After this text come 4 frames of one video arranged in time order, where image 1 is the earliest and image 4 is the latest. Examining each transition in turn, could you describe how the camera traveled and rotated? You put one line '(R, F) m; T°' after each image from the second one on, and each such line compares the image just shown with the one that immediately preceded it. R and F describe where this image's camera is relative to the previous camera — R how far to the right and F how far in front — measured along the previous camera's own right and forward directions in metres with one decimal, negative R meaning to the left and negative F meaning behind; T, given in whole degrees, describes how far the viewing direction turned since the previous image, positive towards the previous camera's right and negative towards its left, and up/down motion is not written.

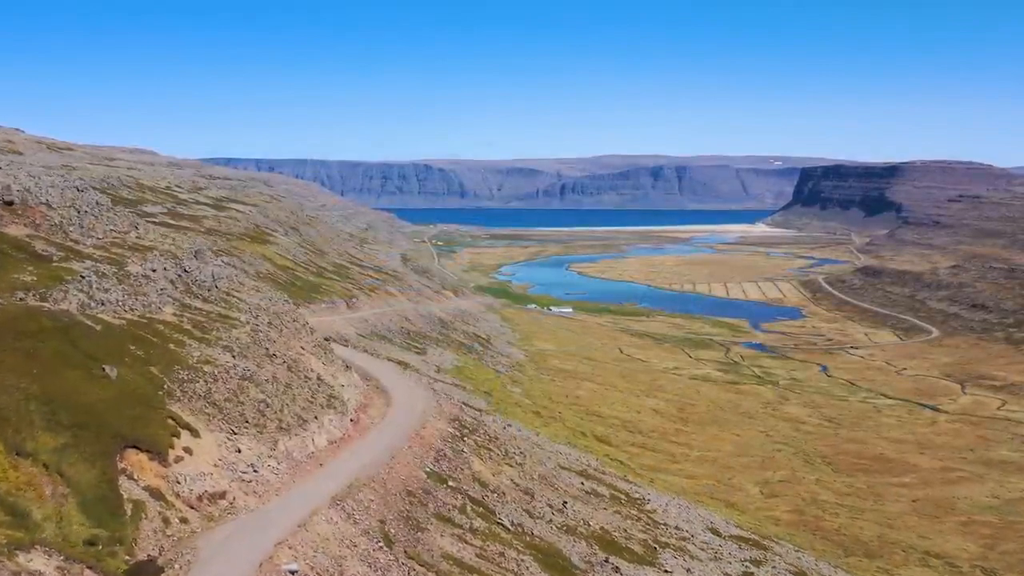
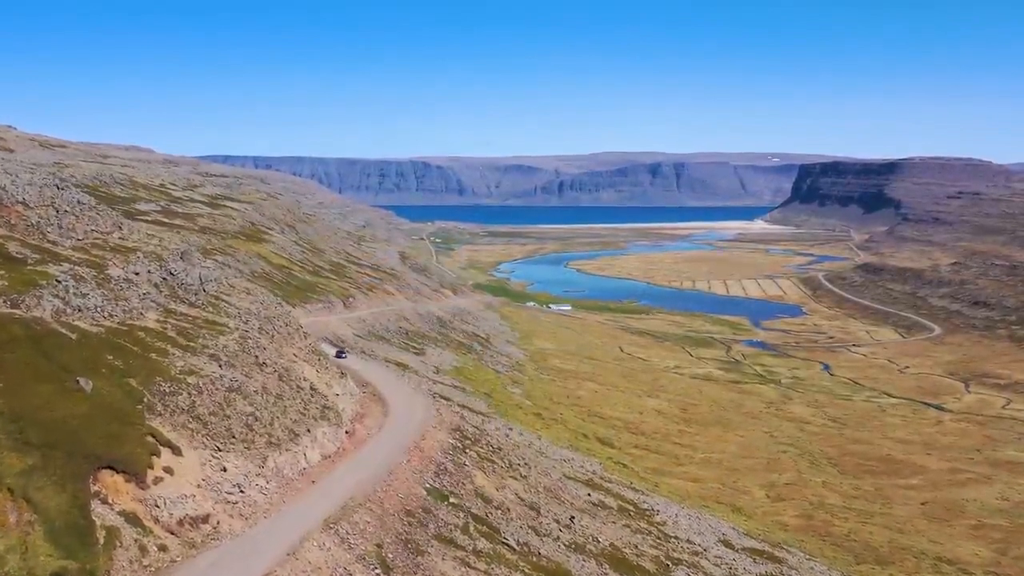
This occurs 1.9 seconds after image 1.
(-0.3, +2.5) m; 0°
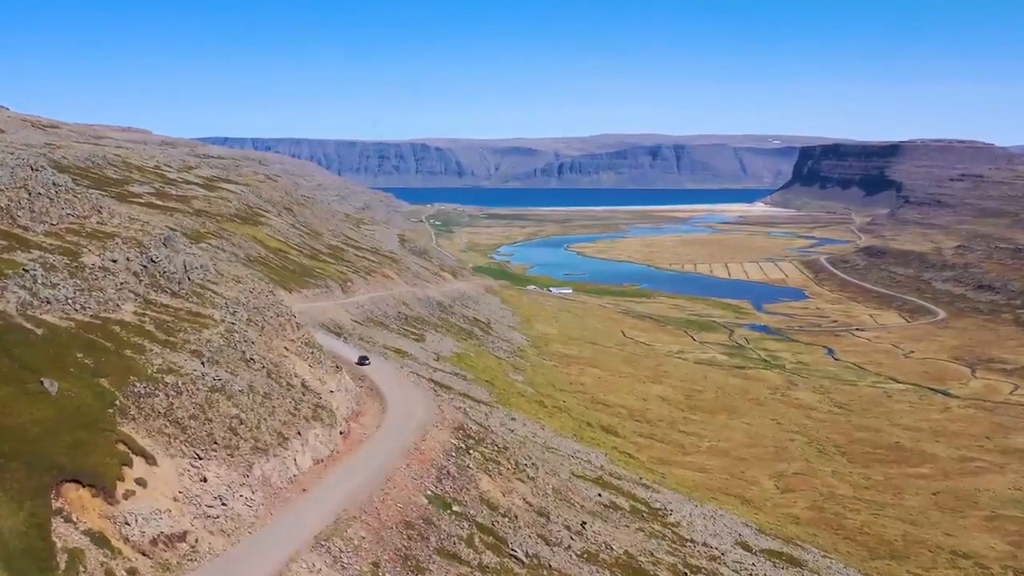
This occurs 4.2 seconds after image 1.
(-0.4, +3.2) m; 0°
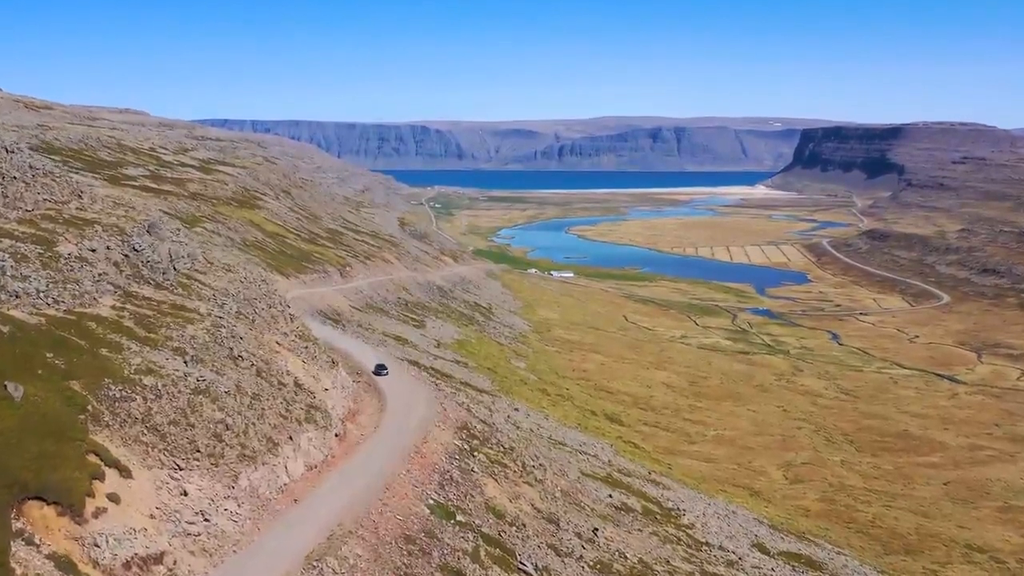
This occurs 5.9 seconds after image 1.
(-0.3, +2.7) m; 0°
